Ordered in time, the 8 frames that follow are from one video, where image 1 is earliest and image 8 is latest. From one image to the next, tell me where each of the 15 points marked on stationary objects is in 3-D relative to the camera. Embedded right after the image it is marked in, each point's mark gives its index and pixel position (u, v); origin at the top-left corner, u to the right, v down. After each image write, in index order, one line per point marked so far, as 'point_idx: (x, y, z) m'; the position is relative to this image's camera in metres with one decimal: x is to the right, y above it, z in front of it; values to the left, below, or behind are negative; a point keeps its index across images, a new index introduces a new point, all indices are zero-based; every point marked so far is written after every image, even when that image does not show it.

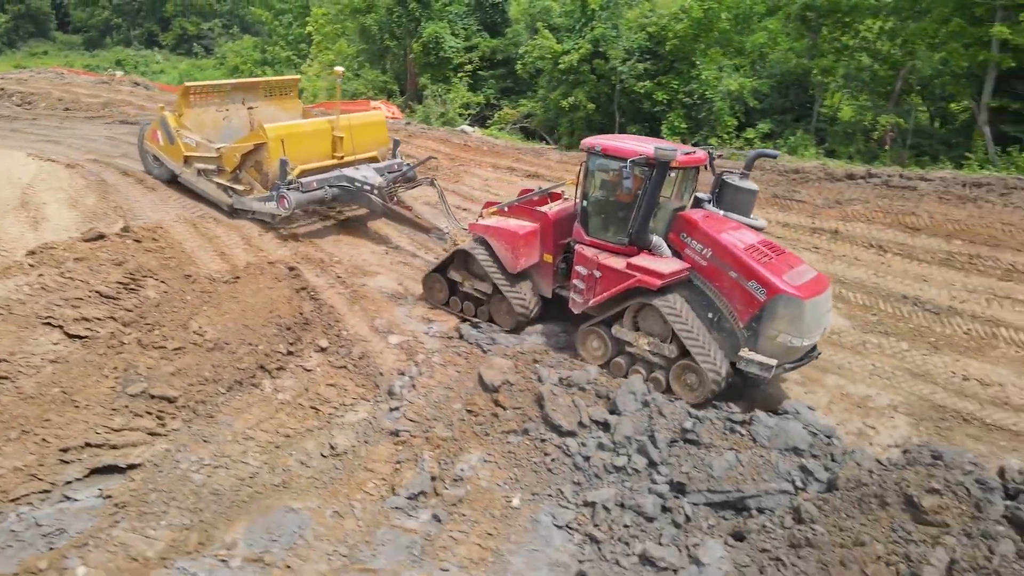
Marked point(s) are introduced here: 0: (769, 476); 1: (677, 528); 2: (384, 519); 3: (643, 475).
0: (+2.1, -1.5, +5.9) m
1: (+1.3, -1.9, +5.6) m
2: (-0.9, -1.7, +5.2) m
3: (+1.1, -1.5, +5.9) m
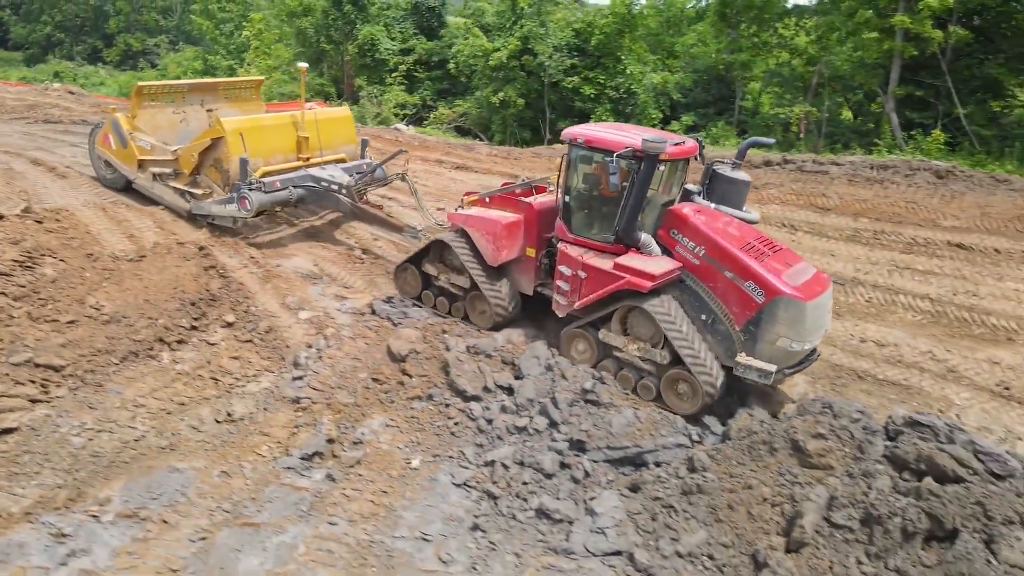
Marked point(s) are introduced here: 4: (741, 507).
0: (+1.3, -1.2, +6.0) m
1: (+0.5, -1.5, +5.6) m
2: (-1.7, -1.4, +5.2) m
3: (+0.3, -1.2, +6.0) m
4: (+1.6, -1.6, +5.2) m
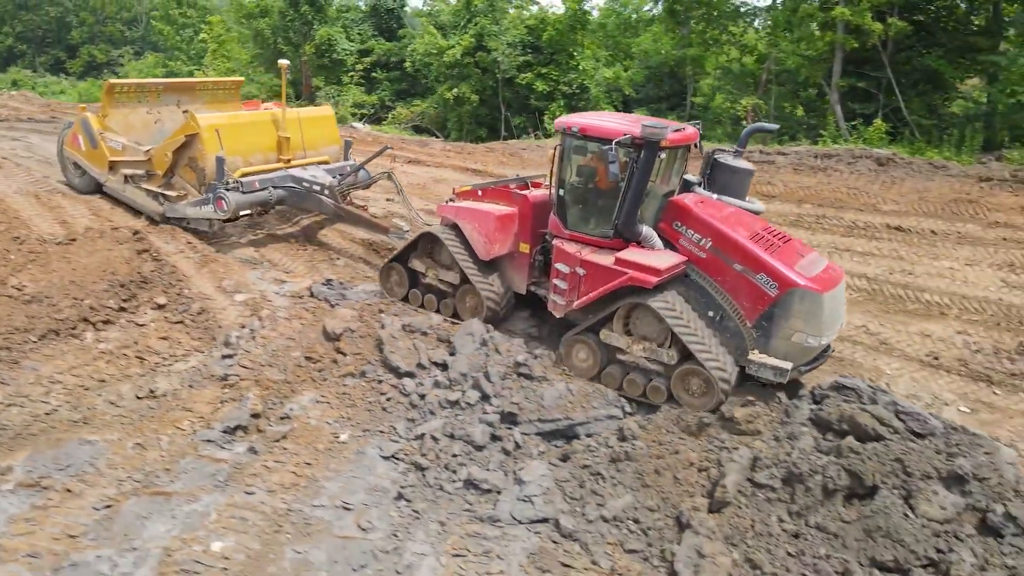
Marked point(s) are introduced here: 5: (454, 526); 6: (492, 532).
0: (+0.7, -0.9, +6.0) m
1: (0.0, -1.3, +5.6) m
2: (-2.2, -1.1, +5.0) m
3: (-0.3, -1.0, +5.9) m
4: (+1.1, -1.3, +5.2) m
5: (-0.4, -1.6, +4.9) m
6: (-0.1, -1.7, +4.9) m
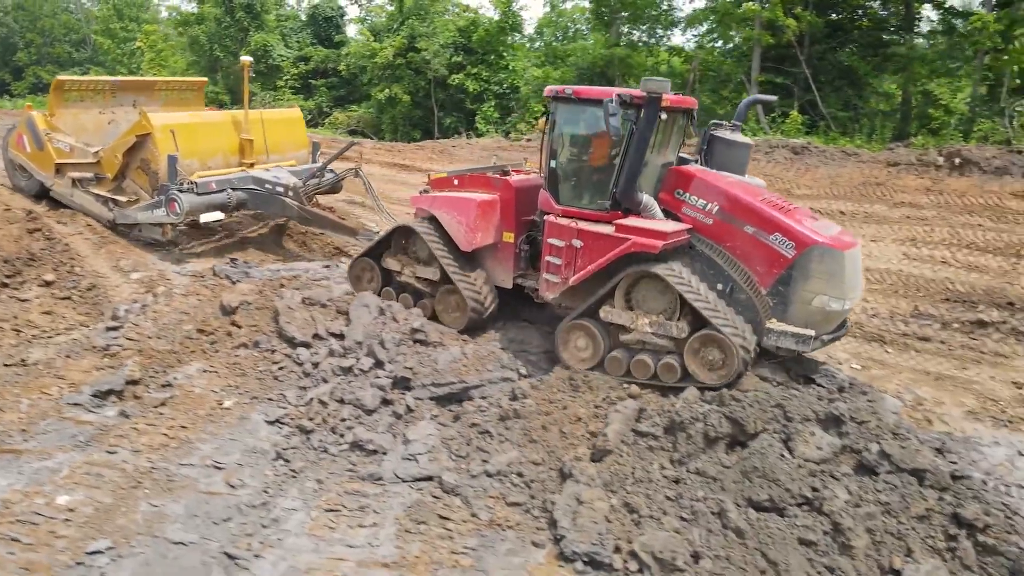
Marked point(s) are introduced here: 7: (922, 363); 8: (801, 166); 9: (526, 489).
0: (-0.2, -0.6, +5.9) m
1: (-0.9, -1.0, +5.4) m
2: (-3.0, -0.8, +4.8) m
3: (-1.2, -0.7, +5.8) m
4: (+0.3, -1.0, +5.1) m
5: (-1.2, -1.3, +4.8) m
6: (-0.9, -1.3, +4.8) m
7: (+3.4, -0.6, +6.0) m
8: (+4.1, +1.8, +10.3) m
9: (+0.1, -1.3, +4.7) m
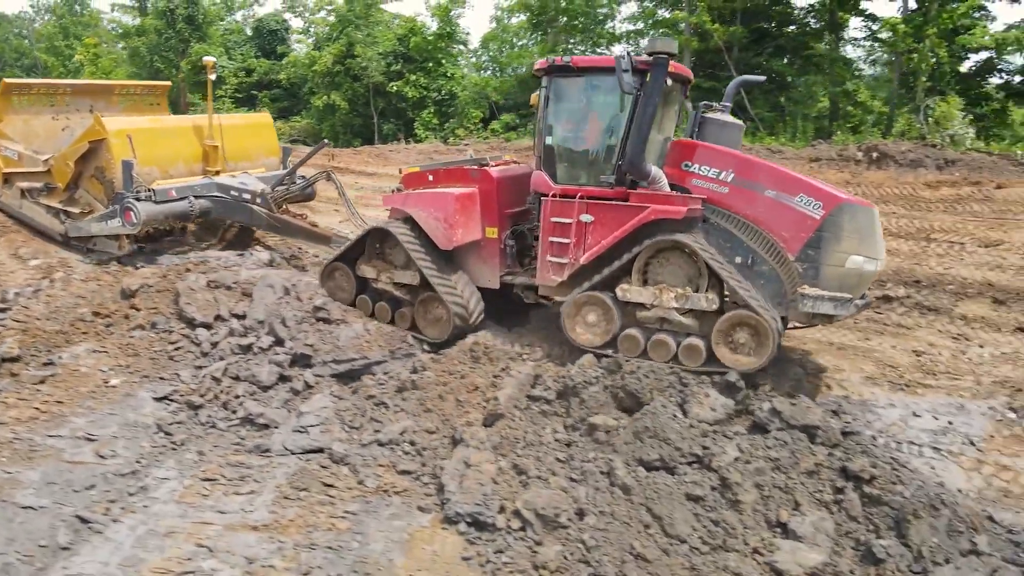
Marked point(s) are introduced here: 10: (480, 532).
0: (-0.9, -0.4, +5.8) m
1: (-1.6, -0.8, +5.3) m
2: (-3.7, -0.6, +4.5) m
3: (-1.9, -0.5, +5.6) m
4: (-0.4, -0.7, +5.0) m
5: (-1.9, -1.1, +4.6) m
6: (-1.6, -1.1, +4.6) m
7: (+2.7, -0.4, +6.1) m
8: (+3.1, +1.8, +10.5) m
9: (-0.6, -1.1, +4.6) m
10: (-0.2, -1.4, +4.0) m
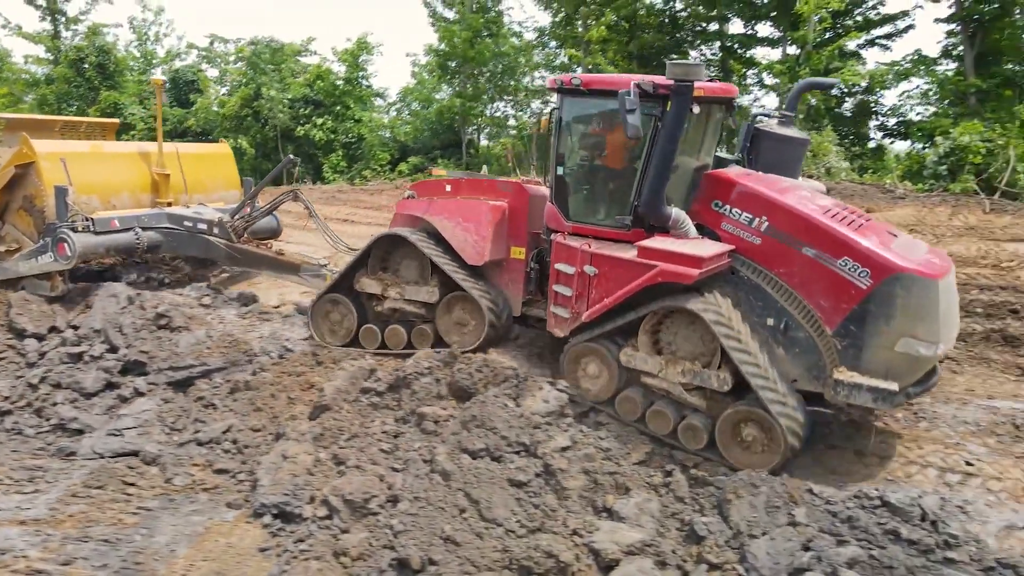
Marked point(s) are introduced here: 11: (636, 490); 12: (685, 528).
0: (-2.1, -0.5, +5.5) m
1: (-2.7, -0.8, +4.9) m
2: (-4.8, -0.6, +4.1) m
3: (-3.0, -0.5, +5.3) m
4: (-1.5, -0.7, +4.8) m
5: (-2.9, -1.0, +4.2) m
6: (-2.7, -1.0, +4.2) m
7: (+1.5, -0.4, +6.1) m
8: (+1.6, +1.4, +10.7) m
9: (-1.7, -1.0, +4.3) m
10: (-1.2, -1.2, +3.8) m
11: (+0.7, -1.1, +4.1) m
12: (+0.9, -1.3, +3.8) m
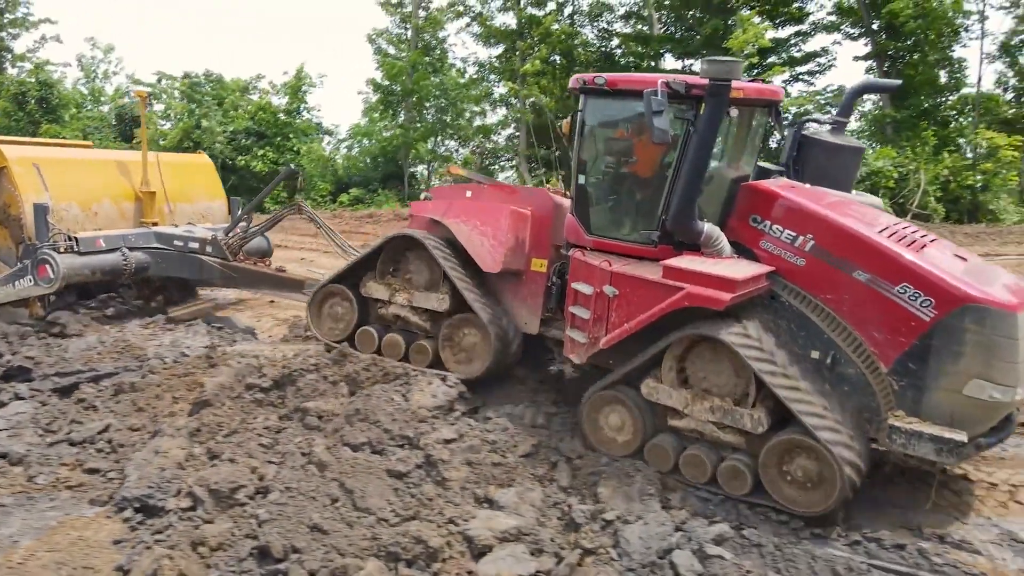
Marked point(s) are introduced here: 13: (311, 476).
0: (-2.8, -0.5, +5.4) m
1: (-3.4, -0.8, +4.7) m
2: (-5.4, -0.5, +3.8) m
3: (-3.8, -0.5, +5.1) m
4: (-2.2, -0.7, +4.6) m
5: (-3.6, -0.9, +4.0) m
6: (-3.3, -1.0, +4.0) m
7: (+0.7, -0.5, +6.1) m
8: (+0.6, +1.0, +10.8) m
9: (-2.3, -1.0, +4.2) m
10: (-1.8, -1.1, +3.6) m
11: (0.0, -1.1, +4.0) m
12: (+0.3, -1.2, +3.8) m
13: (-1.1, -1.0, +3.8) m
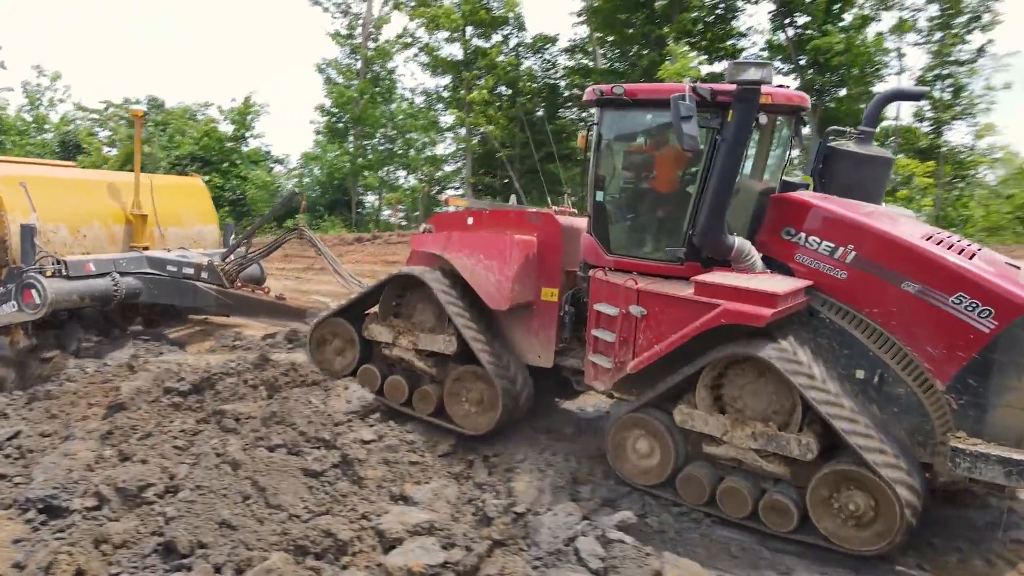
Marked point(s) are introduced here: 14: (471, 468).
0: (-3.3, -0.6, +5.3) m
1: (-3.9, -0.8, +4.6) m
2: (-5.9, -0.5, +3.5) m
3: (-4.3, -0.6, +4.9) m
4: (-2.7, -0.7, +4.6) m
5: (-4.1, -1.0, +3.8) m
6: (-3.8, -1.0, +3.9) m
7: (+0.1, -0.6, +6.2) m
8: (-0.2, +0.7, +11.0) m
9: (-2.8, -1.0, +4.1) m
10: (-2.3, -1.1, +3.5) m
11: (-0.4, -1.1, +4.0) m
12: (-0.2, -1.2, +3.8) m
13: (-1.5, -1.0, +3.8) m
14: (-0.2, -1.0, +4.2) m
